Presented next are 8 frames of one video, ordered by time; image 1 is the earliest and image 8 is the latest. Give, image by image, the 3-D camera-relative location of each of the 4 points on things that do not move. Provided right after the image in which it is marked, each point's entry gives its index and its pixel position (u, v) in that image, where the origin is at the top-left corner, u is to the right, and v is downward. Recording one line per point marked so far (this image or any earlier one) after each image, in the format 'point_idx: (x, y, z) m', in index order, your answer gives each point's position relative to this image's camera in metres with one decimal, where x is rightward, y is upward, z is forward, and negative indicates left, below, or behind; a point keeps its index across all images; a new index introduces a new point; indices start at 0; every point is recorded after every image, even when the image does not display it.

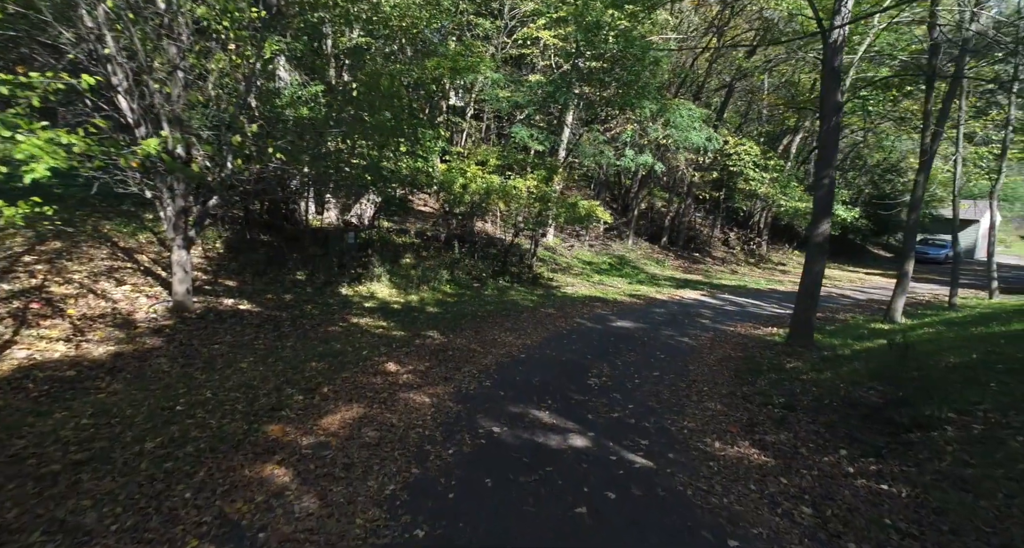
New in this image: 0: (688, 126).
0: (+5.9, +5.0, +18.1) m
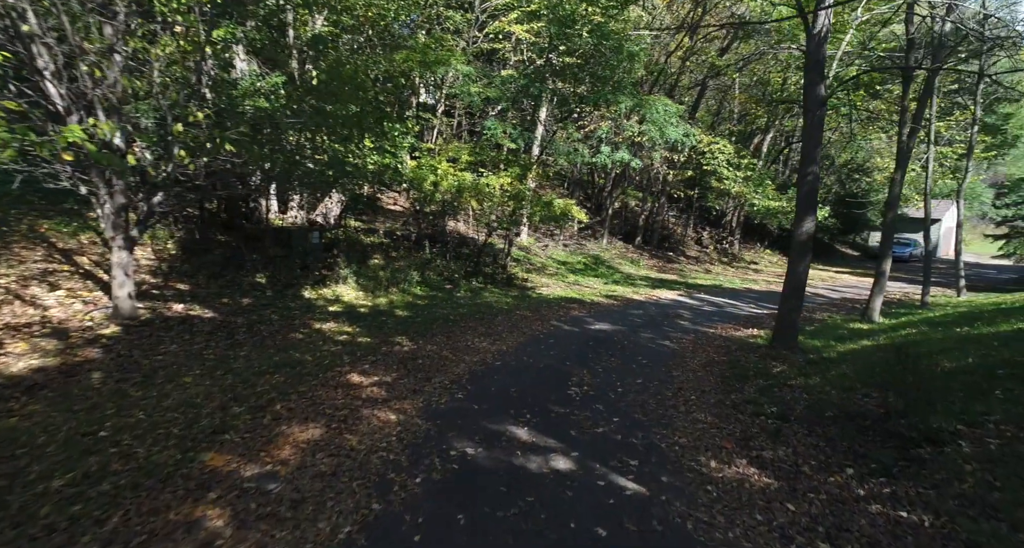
0: (+5.0, +5.0, +17.9) m
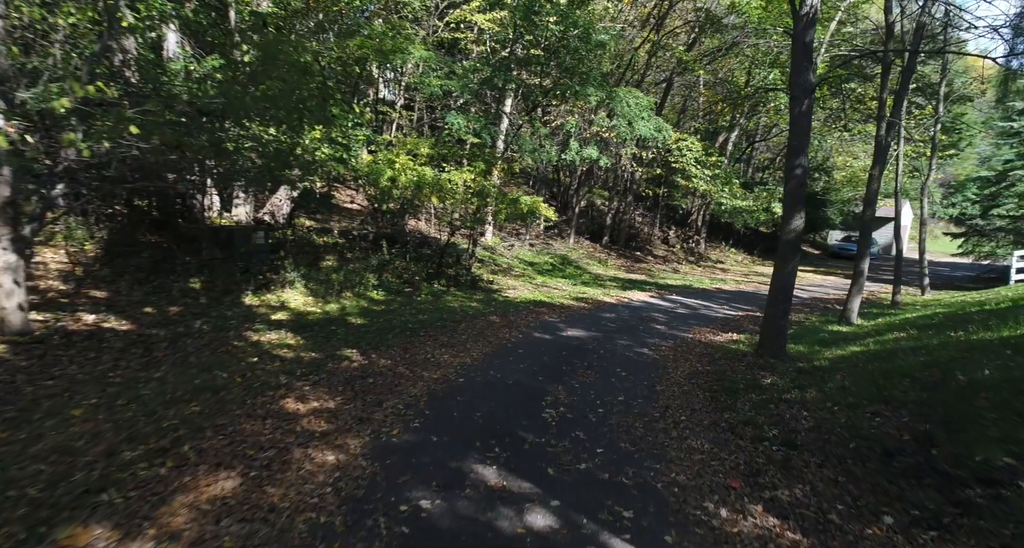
0: (+3.8, +5.0, +17.3) m
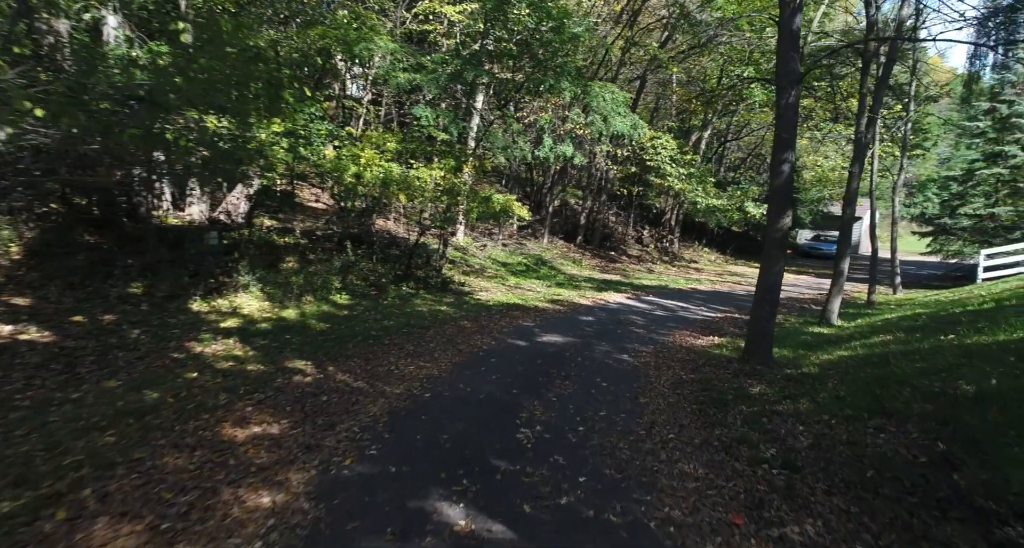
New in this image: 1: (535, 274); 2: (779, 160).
0: (+3.0, +5.0, +16.8) m
1: (+0.8, 0.0, +18.8) m
2: (+3.6, +1.6, +7.5) m
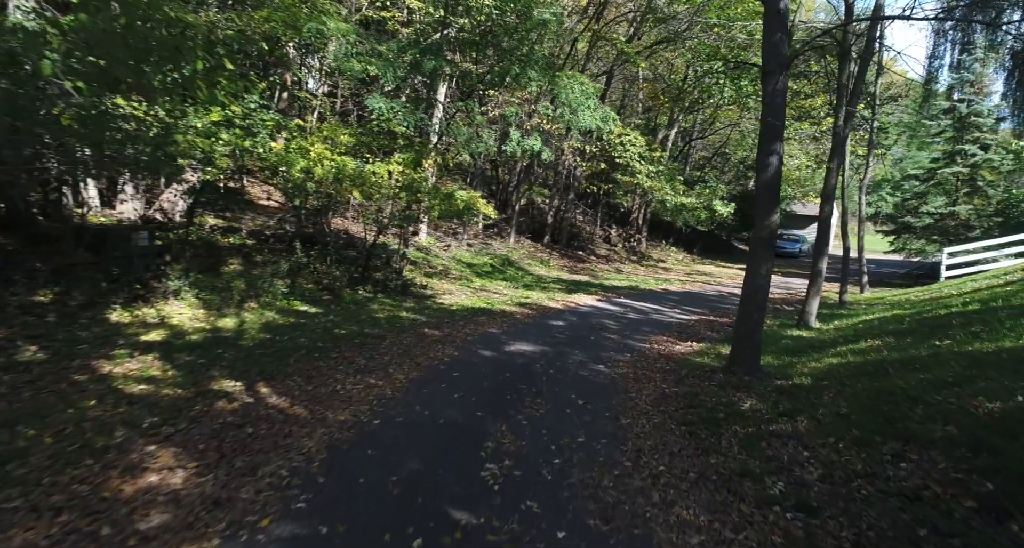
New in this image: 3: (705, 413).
0: (+1.9, +4.9, +16.2) m
1: (-0.4, 0.0, +17.9) m
2: (+3.2, +1.5, +6.9) m
3: (+2.0, -1.5, +5.8) m
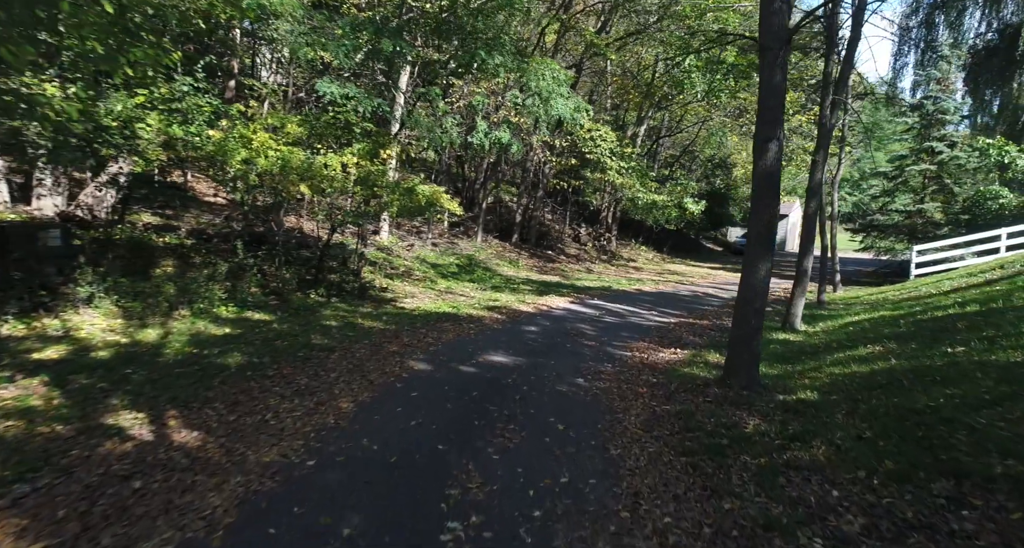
0: (+1.0, +4.9, +15.3) m
1: (-1.4, -0.1, +16.9) m
2: (+2.8, +1.5, +6.1) m
3: (+1.7, -1.5, +4.9) m
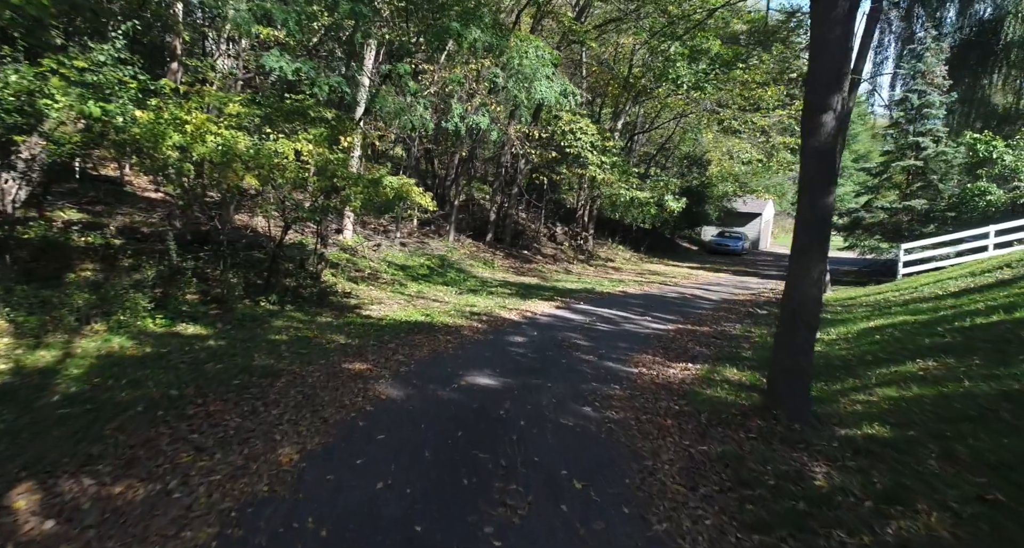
0: (+0.4, +4.9, +14.0) m
1: (-2.0, -0.1, +15.5) m
2: (+2.7, +1.5, +4.9) m
3: (+1.8, -1.5, +3.7) m
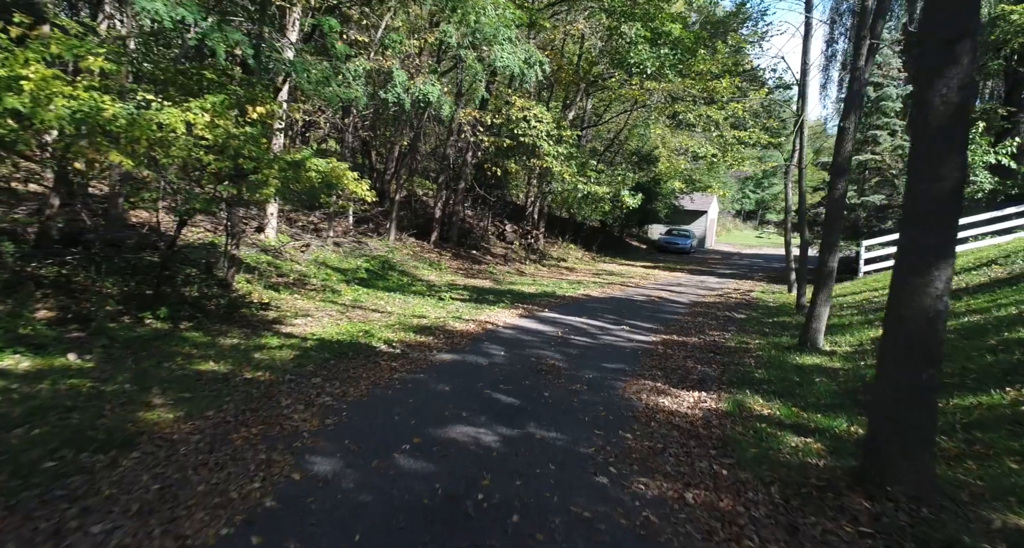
0: (-0.7, +4.8, +12.1) m
1: (-3.2, -0.2, +13.4) m
2: (+2.6, +1.4, +3.3) m
3: (+1.8, -1.6, +2.0) m
